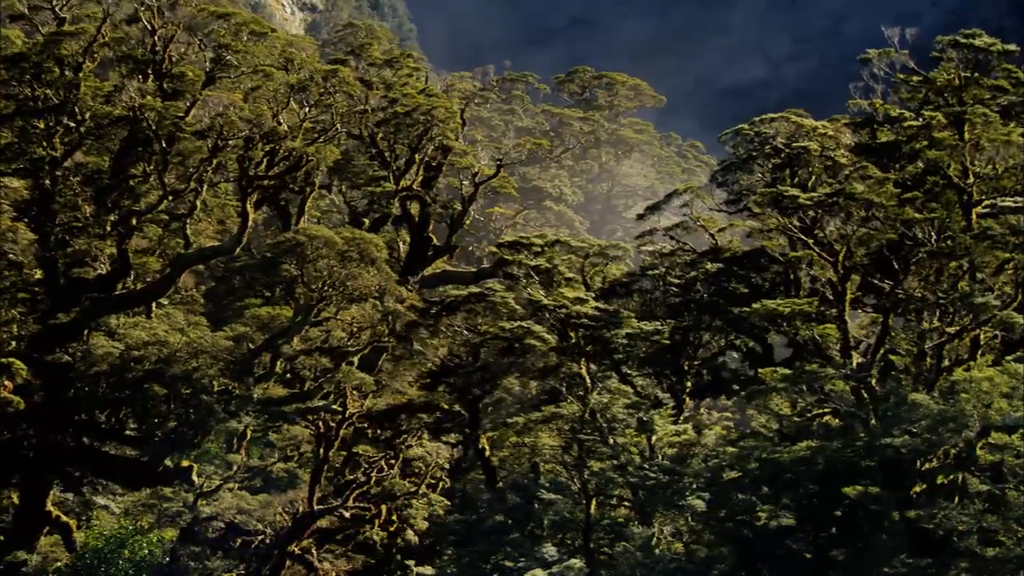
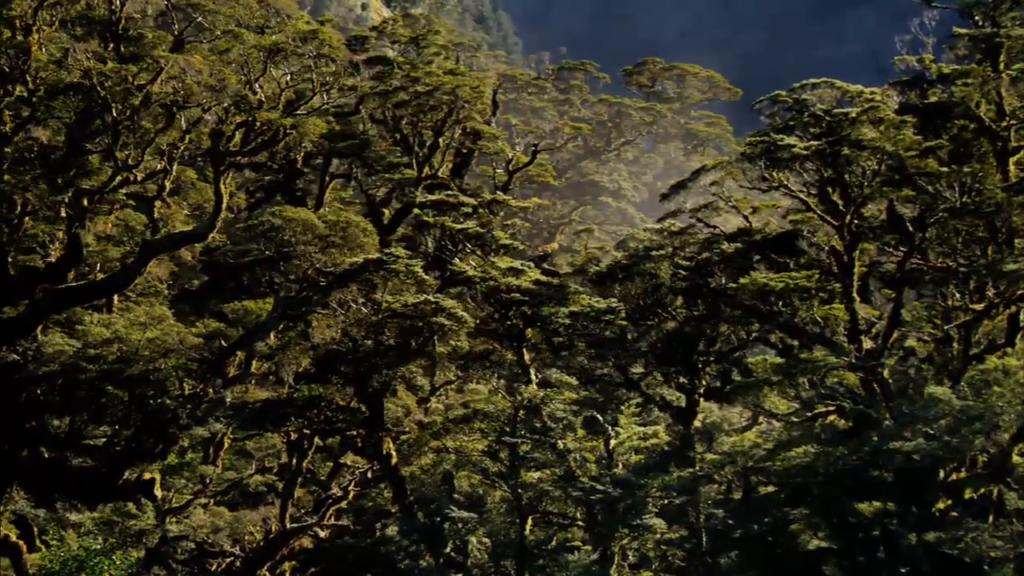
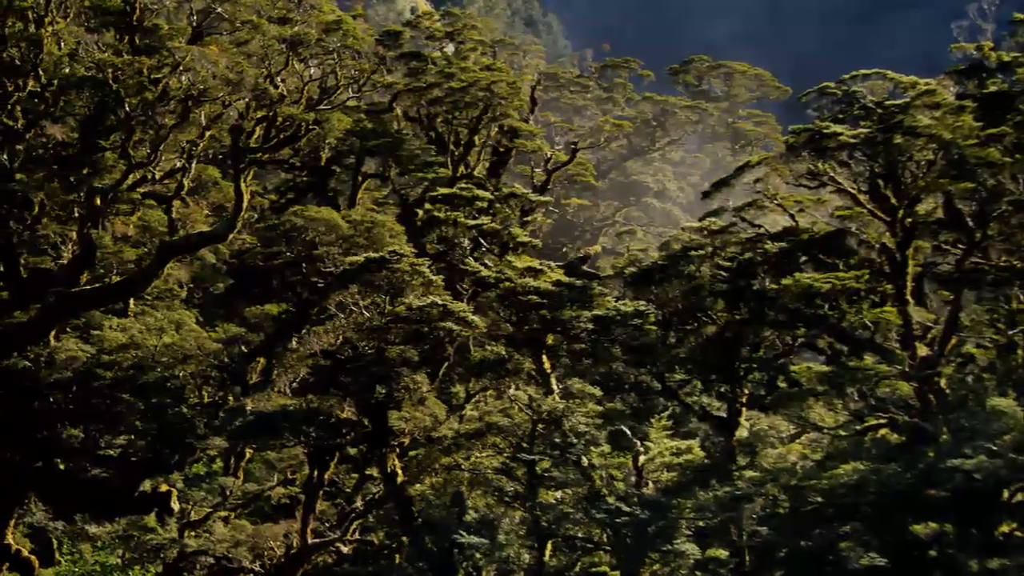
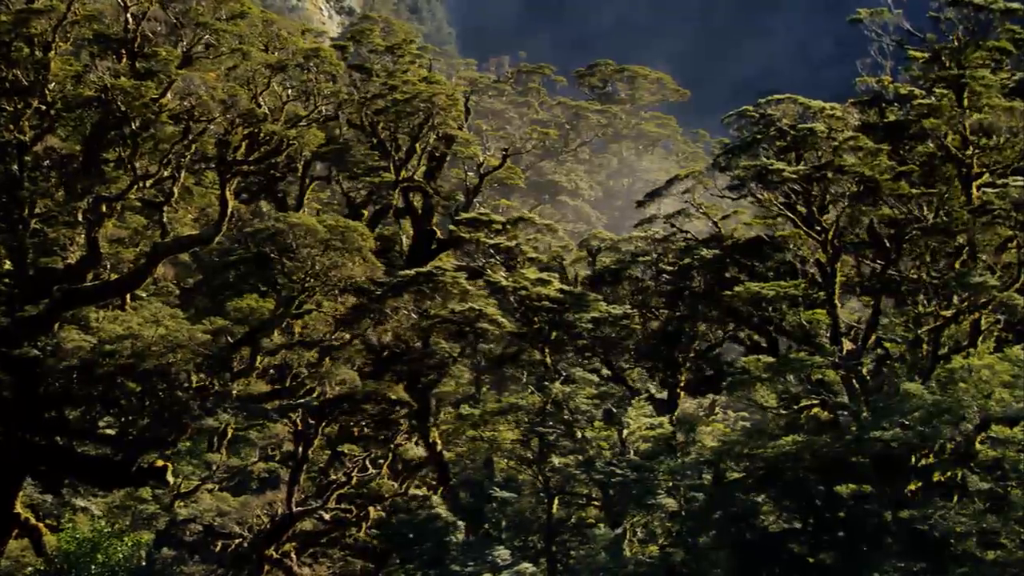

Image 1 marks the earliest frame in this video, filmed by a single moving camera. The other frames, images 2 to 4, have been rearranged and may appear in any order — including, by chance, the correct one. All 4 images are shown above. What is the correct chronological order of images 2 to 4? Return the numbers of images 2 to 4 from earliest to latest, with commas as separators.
4, 2, 3
